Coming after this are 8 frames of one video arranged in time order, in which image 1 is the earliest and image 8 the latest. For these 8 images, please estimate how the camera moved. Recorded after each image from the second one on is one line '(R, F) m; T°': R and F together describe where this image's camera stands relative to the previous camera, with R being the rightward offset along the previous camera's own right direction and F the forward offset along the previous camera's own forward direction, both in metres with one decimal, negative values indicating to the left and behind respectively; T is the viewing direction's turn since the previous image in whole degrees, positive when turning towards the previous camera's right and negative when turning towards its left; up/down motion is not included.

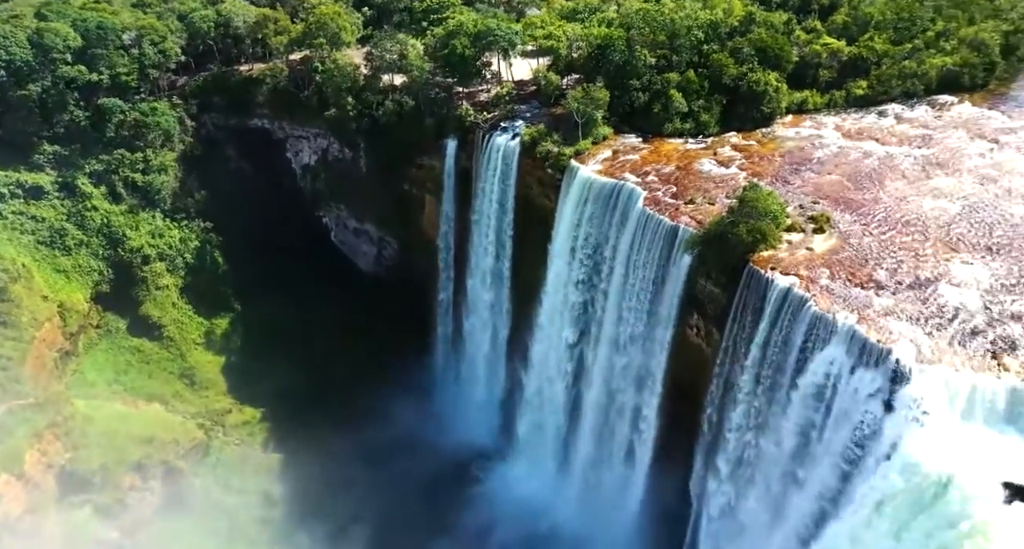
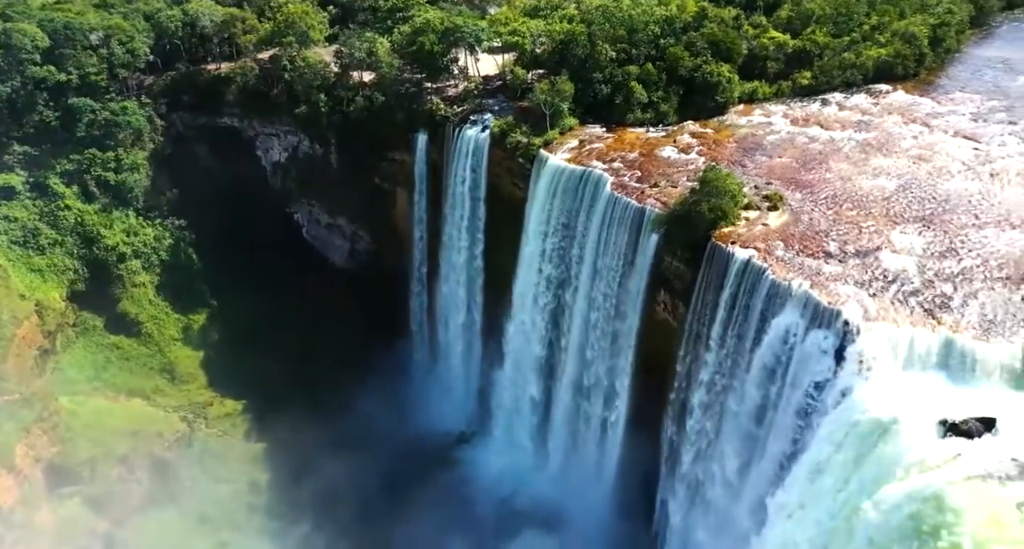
(-0.8, -1.5) m; +3°
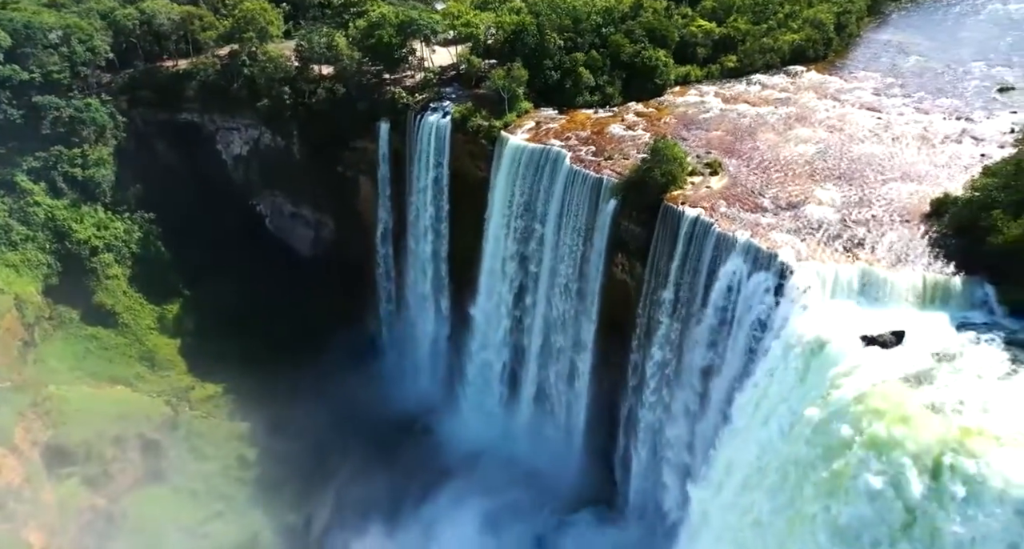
(-1.6, -2.8) m; +5°
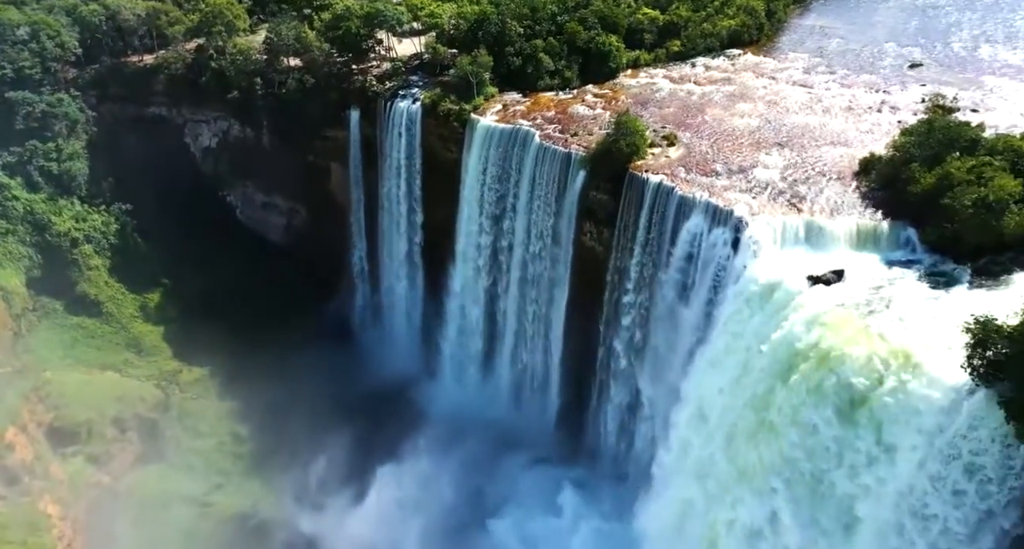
(-1.7, -2.6) m; +5°
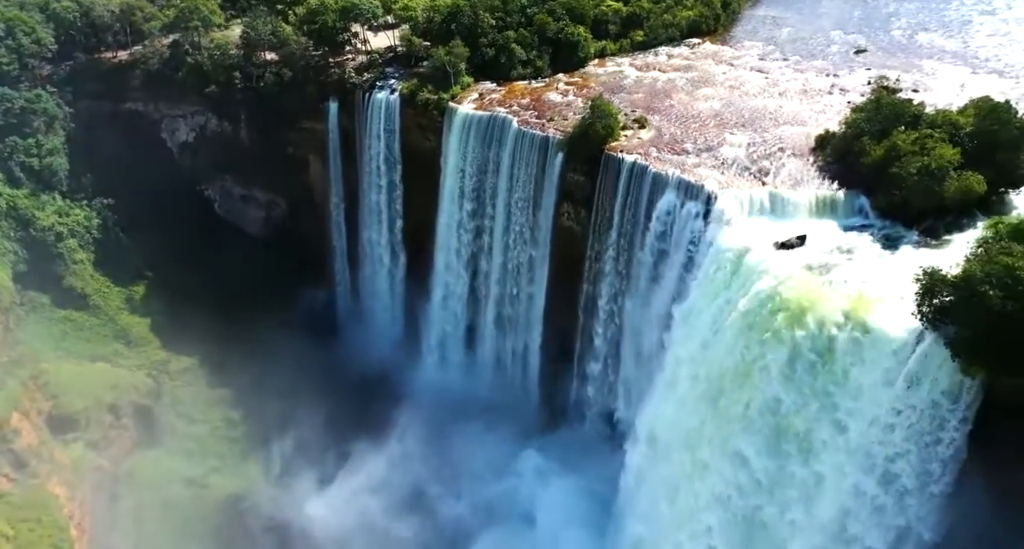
(-1.2, -1.8) m; +3°
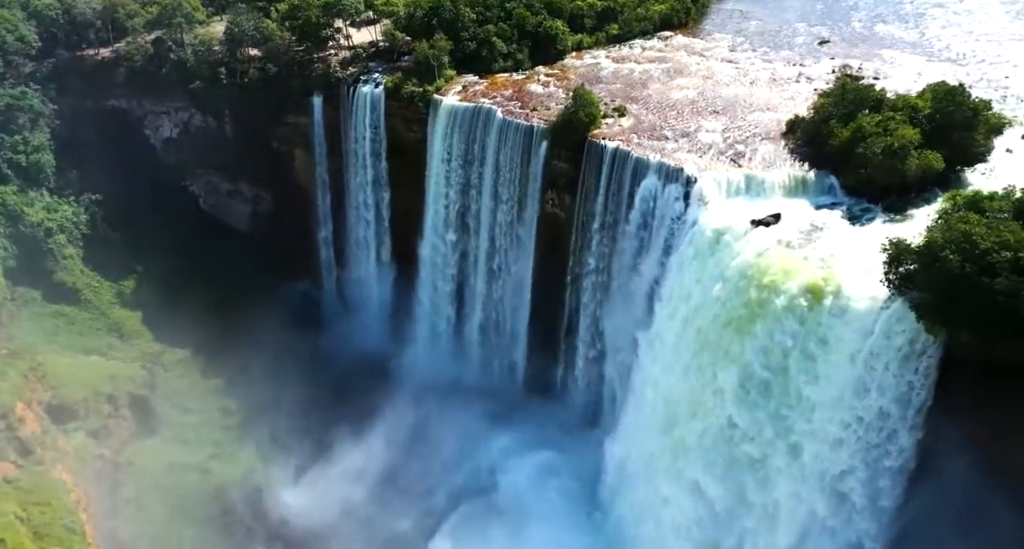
(-0.9, -1.4) m; +2°
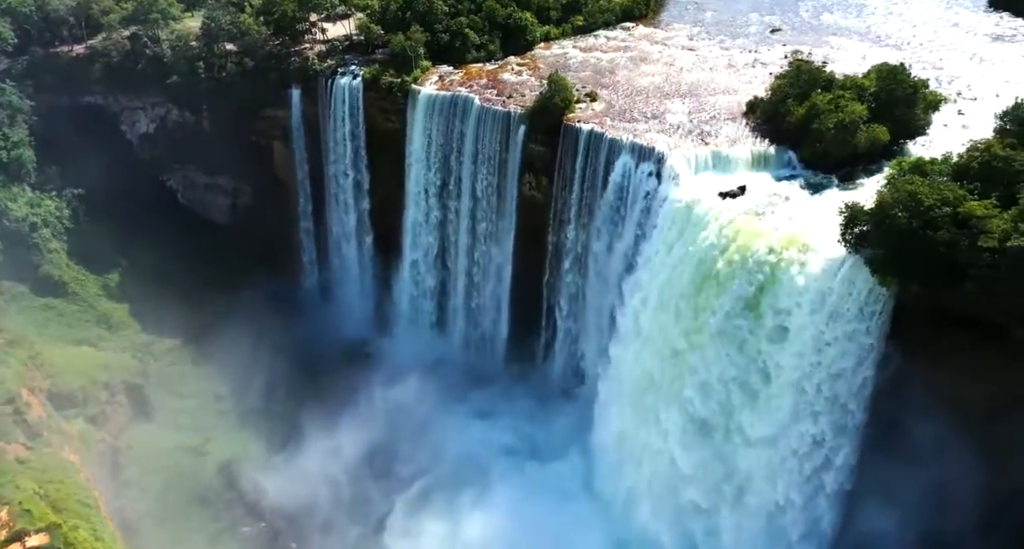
(-1.3, -2.0) m; +3°
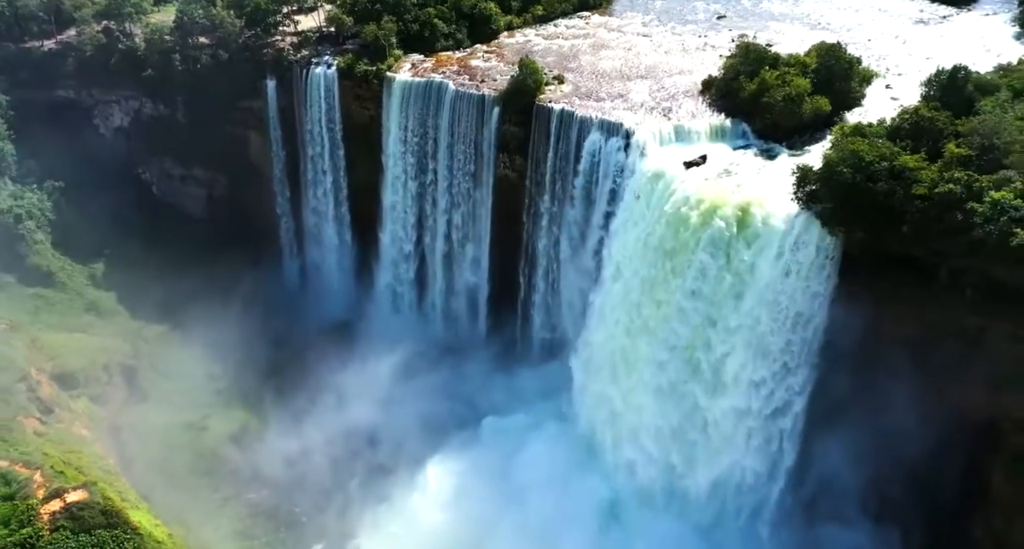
(-1.8, -2.6) m; +4°
